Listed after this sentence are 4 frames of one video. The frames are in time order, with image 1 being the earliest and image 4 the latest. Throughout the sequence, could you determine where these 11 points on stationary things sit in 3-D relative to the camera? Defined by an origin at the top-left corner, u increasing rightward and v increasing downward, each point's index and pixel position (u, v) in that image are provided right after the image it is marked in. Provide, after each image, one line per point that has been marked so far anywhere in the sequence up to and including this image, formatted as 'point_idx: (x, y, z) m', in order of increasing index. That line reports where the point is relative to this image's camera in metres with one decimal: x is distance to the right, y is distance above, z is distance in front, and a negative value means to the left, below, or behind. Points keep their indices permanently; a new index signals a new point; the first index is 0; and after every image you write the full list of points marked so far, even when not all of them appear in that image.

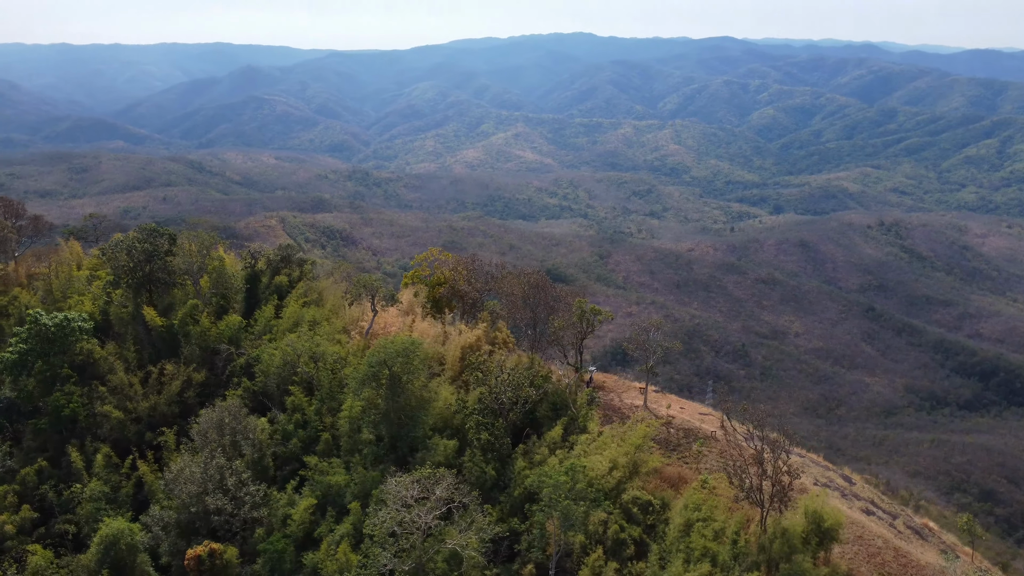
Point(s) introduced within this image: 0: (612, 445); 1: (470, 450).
0: (+1.6, -2.6, +13.0) m
1: (-0.8, -2.7, +13.4) m
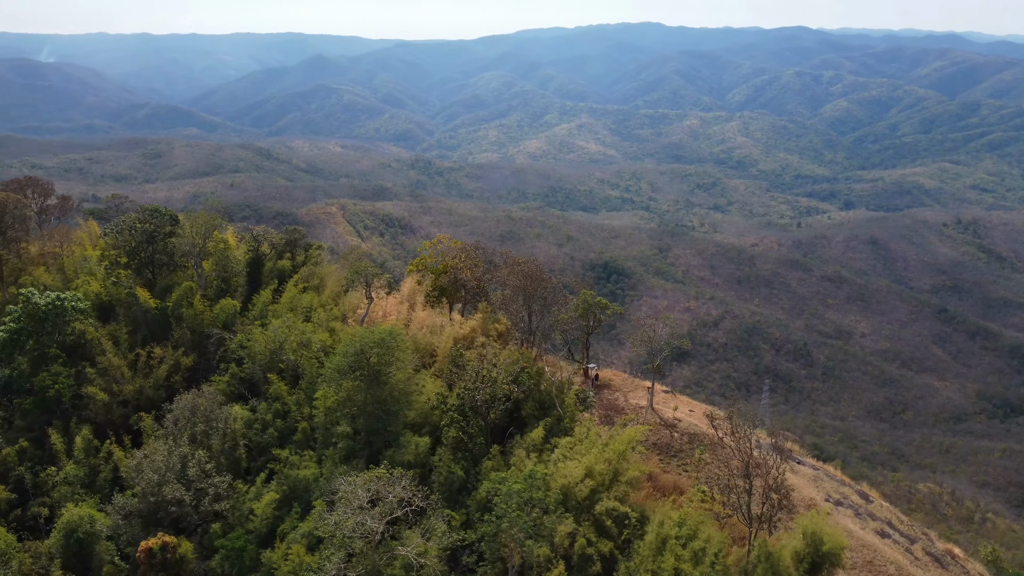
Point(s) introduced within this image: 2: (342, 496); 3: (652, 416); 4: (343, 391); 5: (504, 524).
0: (+1.2, -2.5, +12.0) m
1: (-1.1, -2.5, +12.6) m
2: (-2.4, -2.9, +11.2) m
3: (+2.8, -2.5, +15.9) m
4: (-3.0, -1.8, +13.9) m
5: (-0.2, -3.1, +10.3) m
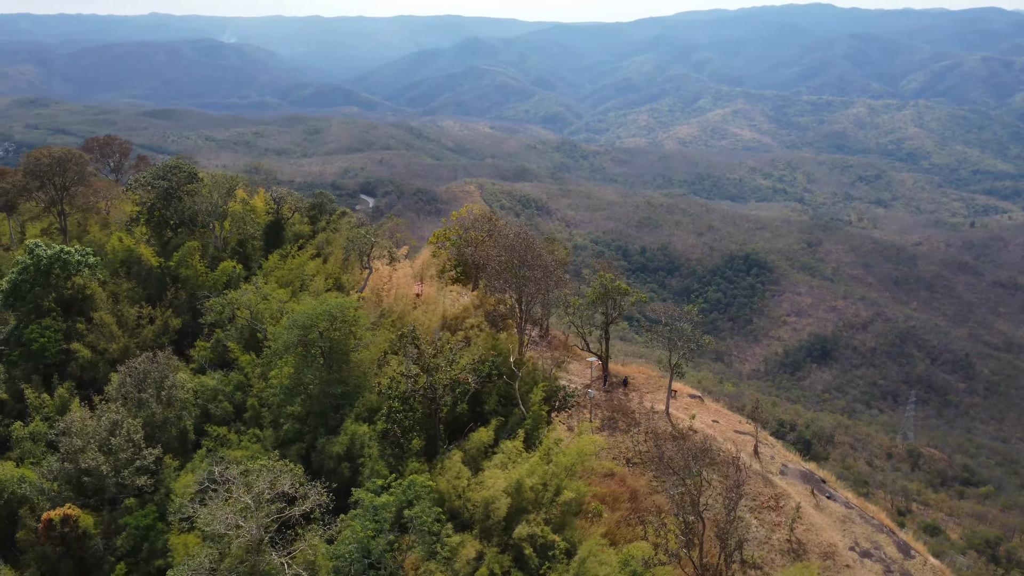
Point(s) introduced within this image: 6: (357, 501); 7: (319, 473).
0: (+0.3, -2.2, +9.9) m
1: (-1.9, -2.1, +10.9) m
2: (-3.4, -2.4, +9.8) m
3: (+2.5, -2.2, +13.6) m
4: (-3.4, -1.2, +12.6) m
5: (-1.4, -2.7, +8.6) m
6: (-1.8, -2.4, +9.1) m
7: (-2.6, -2.5, +10.9) m
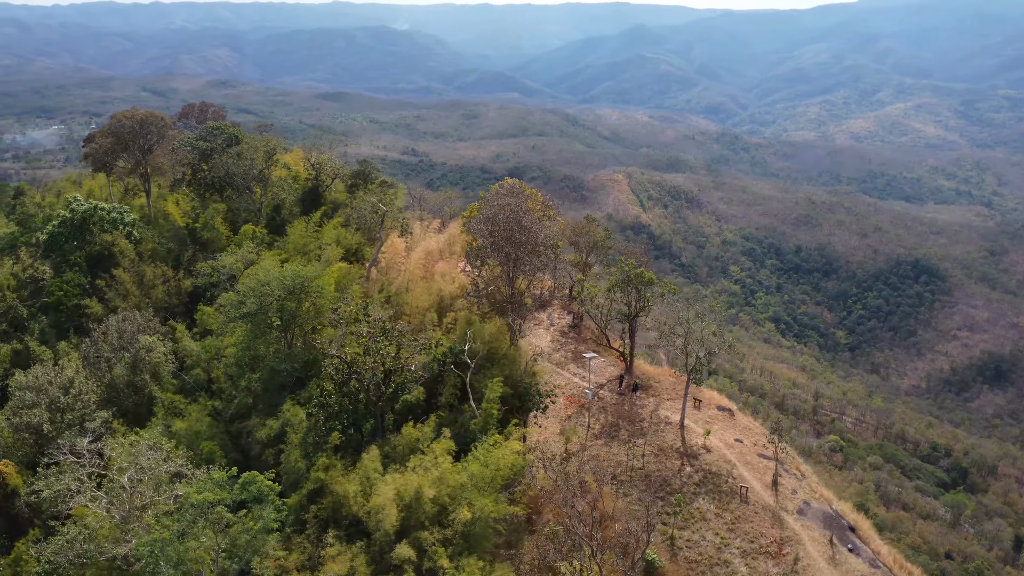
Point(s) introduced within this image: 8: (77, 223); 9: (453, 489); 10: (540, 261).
0: (-0.6, -1.9, +8.4) m
1: (-2.5, -1.7, +9.8) m
2: (-4.2, -1.9, +9.0) m
3: (+2.3, -2.1, +11.5) m
4: (-3.7, -0.7, +11.6) m
5: (-2.5, -2.4, +7.4) m
6: (-2.8, -2.0, +8.0) m
7: (-3.3, -2.1, +9.9) m
8: (-8.8, +1.3, +15.8) m
9: (-0.5, -2.1, +8.1) m
10: (+0.8, +0.2, +12.5) m
